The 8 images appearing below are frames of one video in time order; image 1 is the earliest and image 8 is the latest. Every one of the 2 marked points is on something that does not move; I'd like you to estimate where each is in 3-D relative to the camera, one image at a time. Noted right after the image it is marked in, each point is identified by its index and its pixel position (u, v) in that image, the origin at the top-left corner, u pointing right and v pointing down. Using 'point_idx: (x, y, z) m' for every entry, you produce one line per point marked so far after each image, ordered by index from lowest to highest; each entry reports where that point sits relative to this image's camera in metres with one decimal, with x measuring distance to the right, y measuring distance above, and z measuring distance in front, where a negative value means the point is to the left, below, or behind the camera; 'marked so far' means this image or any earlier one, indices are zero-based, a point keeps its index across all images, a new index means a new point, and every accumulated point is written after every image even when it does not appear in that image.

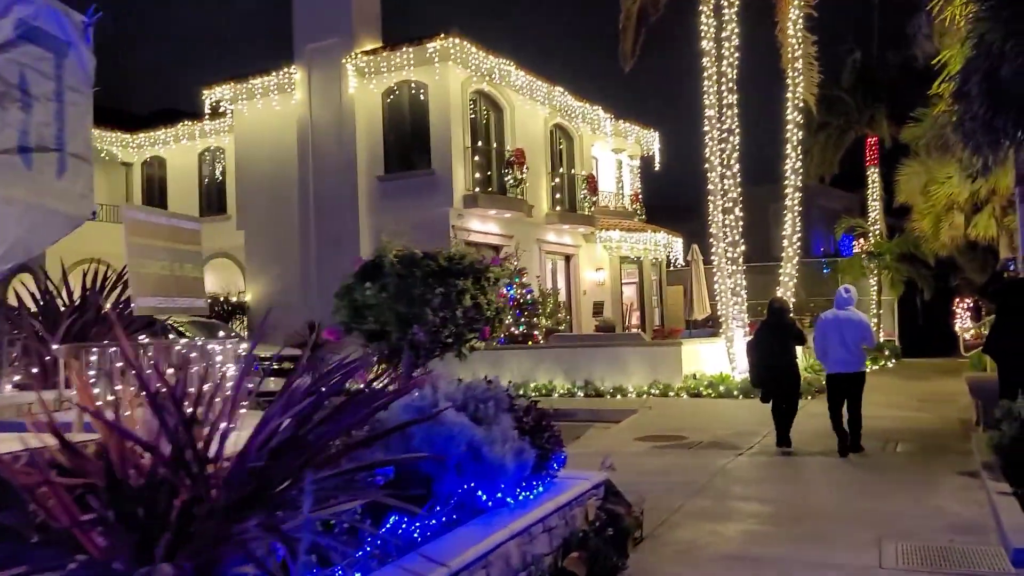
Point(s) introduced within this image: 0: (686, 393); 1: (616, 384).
0: (+3.3, -2.0, +15.7) m
1: (+2.0, -1.9, +16.6) m
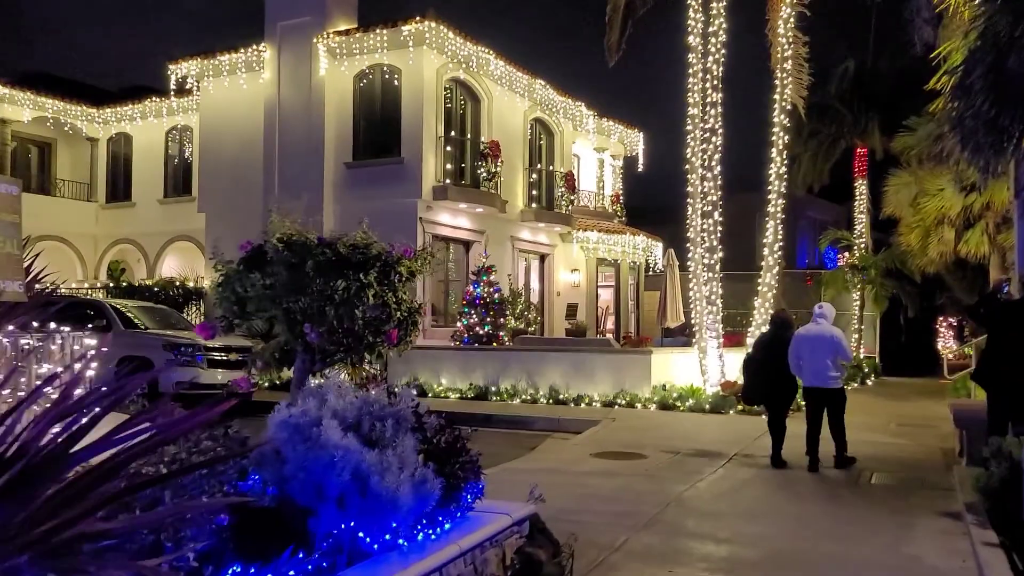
0: (+2.5, -2.1, +14.9) m
1: (+1.3, -2.0, +15.8) m
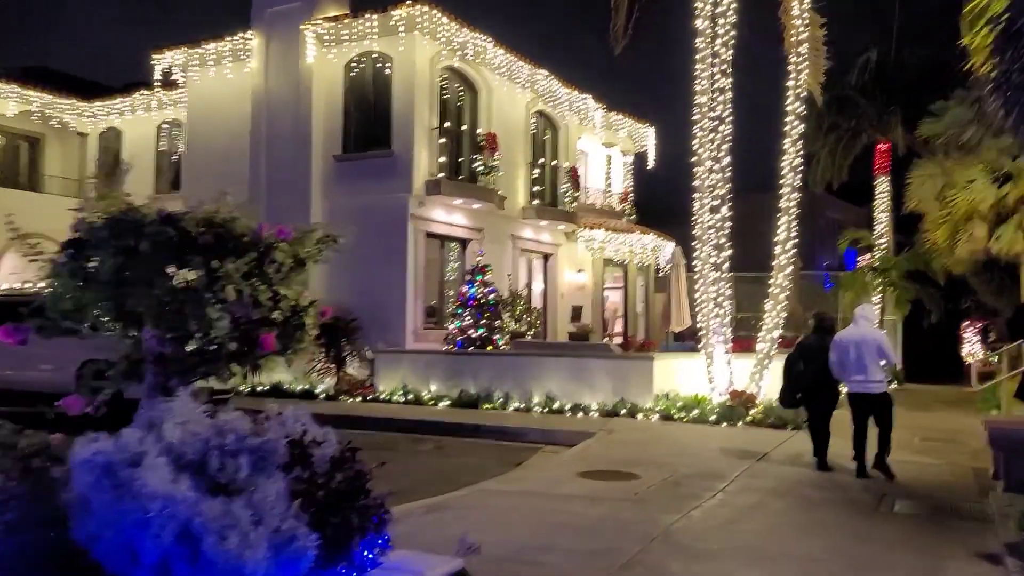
0: (+2.4, -2.1, +13.8) m
1: (+1.2, -2.0, +14.7) m
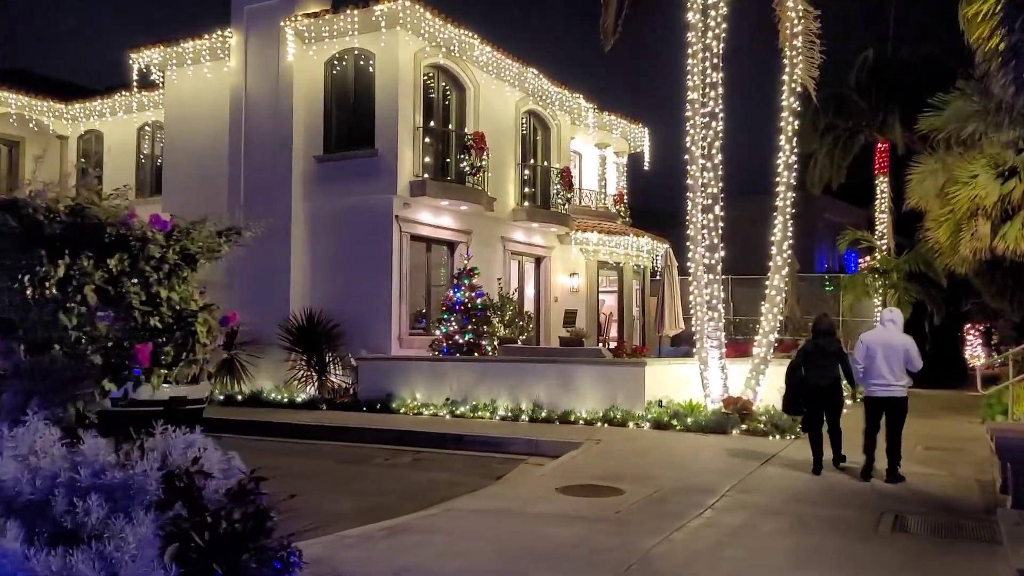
0: (+2.2, -2.1, +13.2) m
1: (+0.9, -2.1, +14.1) m
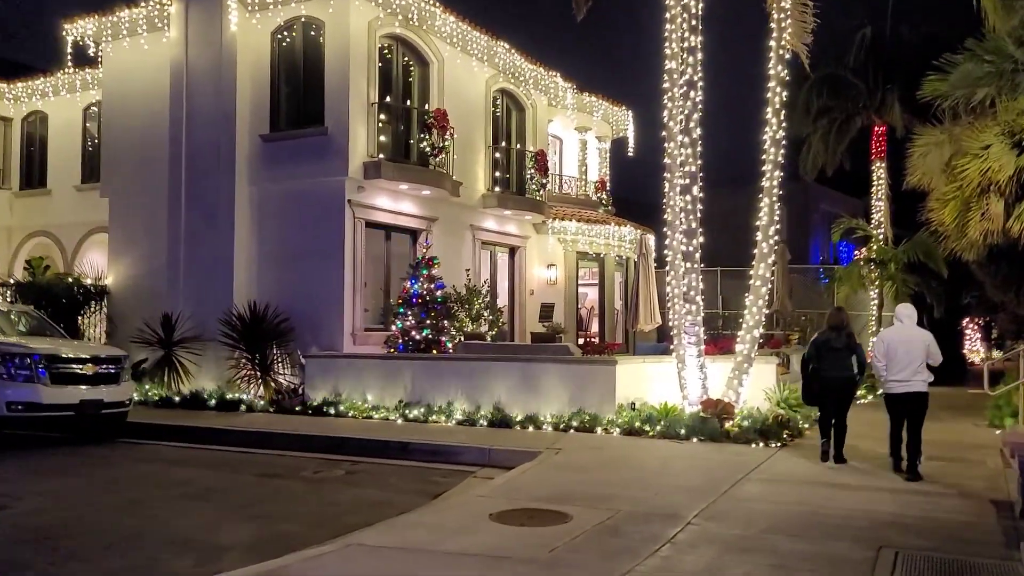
0: (+1.5, -2.0, +11.8) m
1: (+0.3, -1.9, +12.7) m
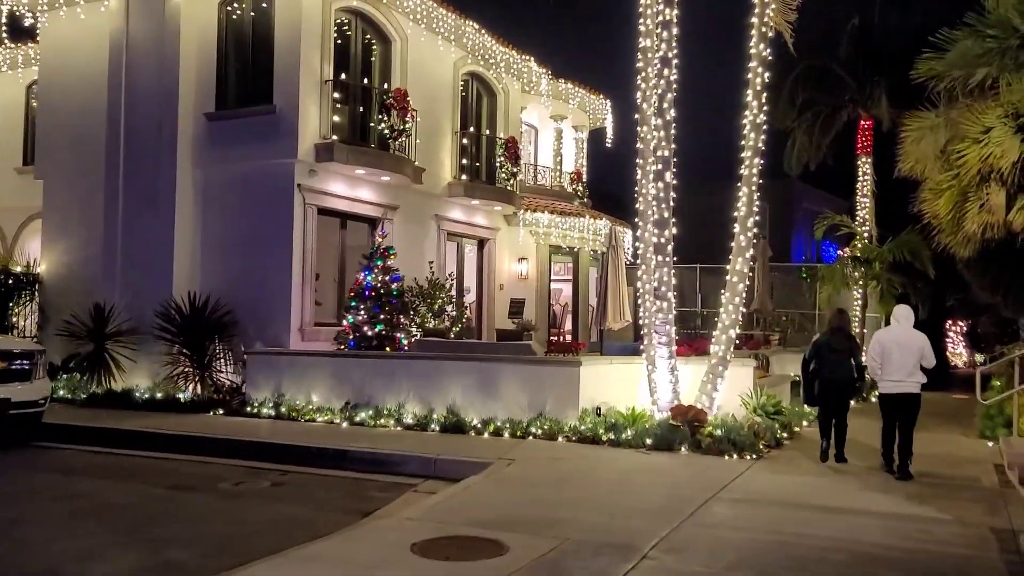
0: (+0.9, -1.9, +10.8) m
1: (-0.4, -1.8, +11.7) m
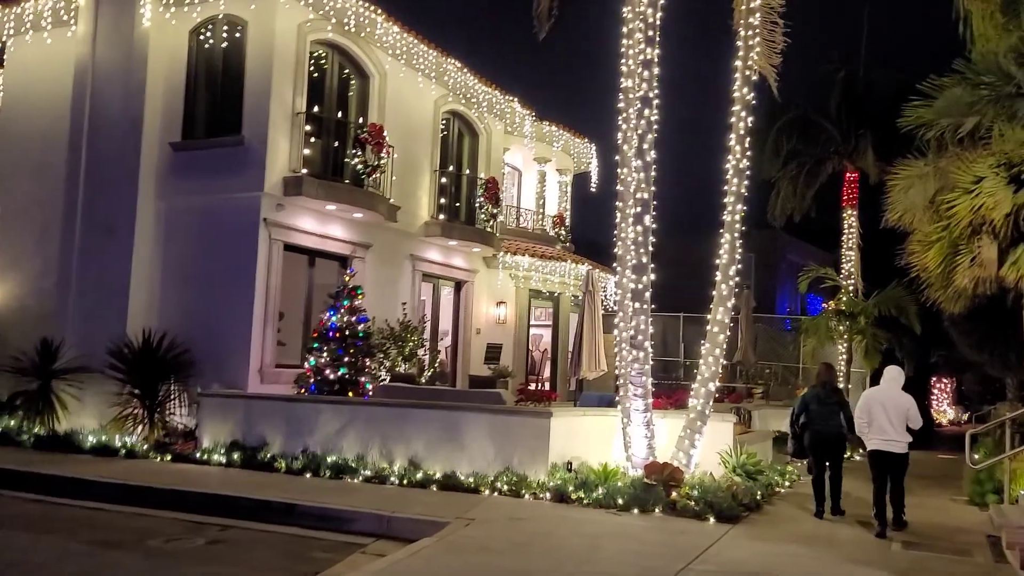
0: (+0.4, -2.5, +10.1) m
1: (-0.8, -2.4, +11.0) m
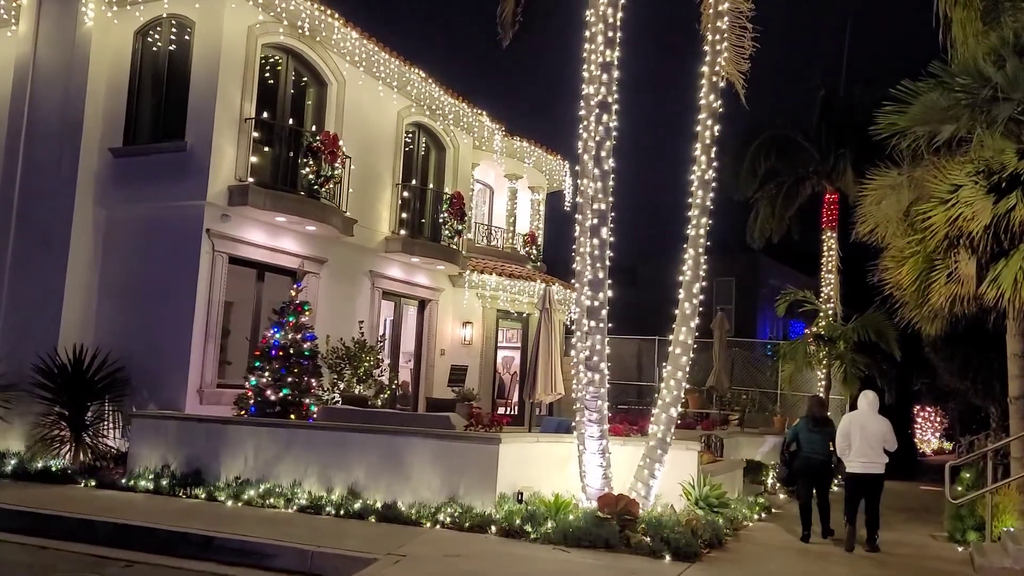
0: (-0.2, -2.7, +9.3) m
1: (-1.5, -2.6, +10.2) m
